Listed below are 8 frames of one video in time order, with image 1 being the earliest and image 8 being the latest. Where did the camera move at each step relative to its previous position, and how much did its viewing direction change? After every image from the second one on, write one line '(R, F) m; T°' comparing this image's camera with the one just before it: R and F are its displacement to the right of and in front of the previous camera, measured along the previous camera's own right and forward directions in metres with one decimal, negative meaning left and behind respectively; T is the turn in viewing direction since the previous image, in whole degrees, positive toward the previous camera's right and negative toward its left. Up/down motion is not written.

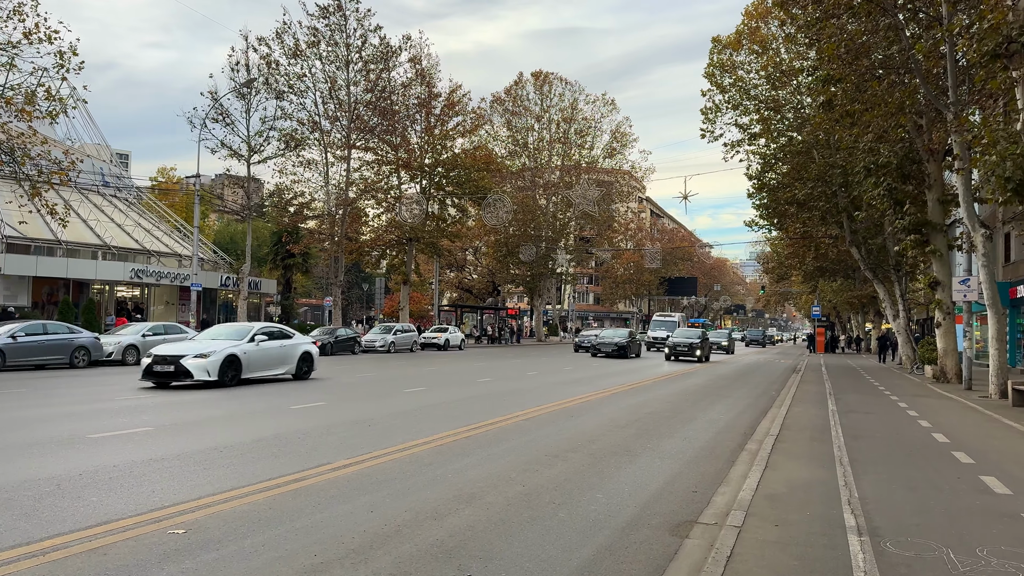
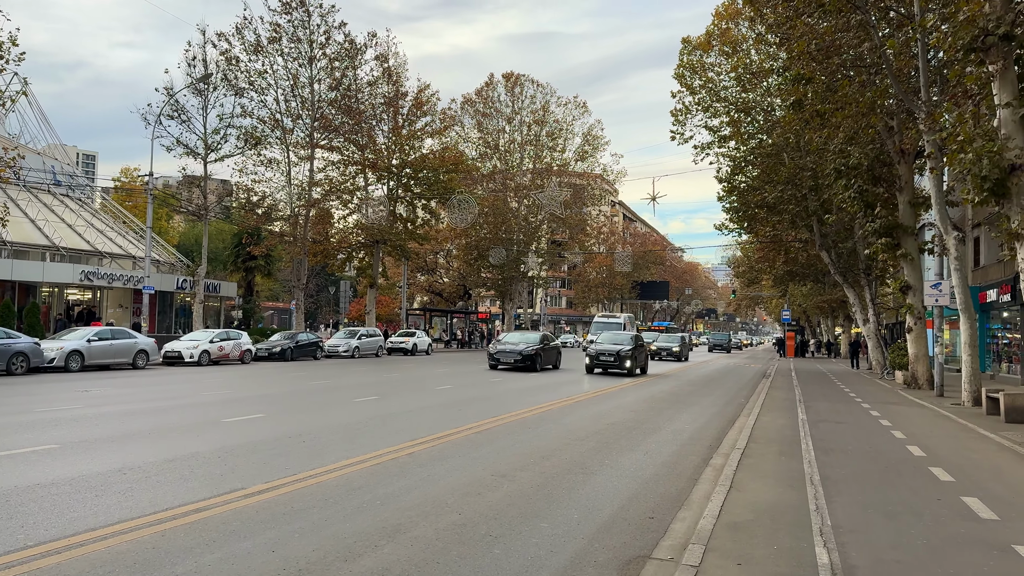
(+0.3, +0.7) m; +2°
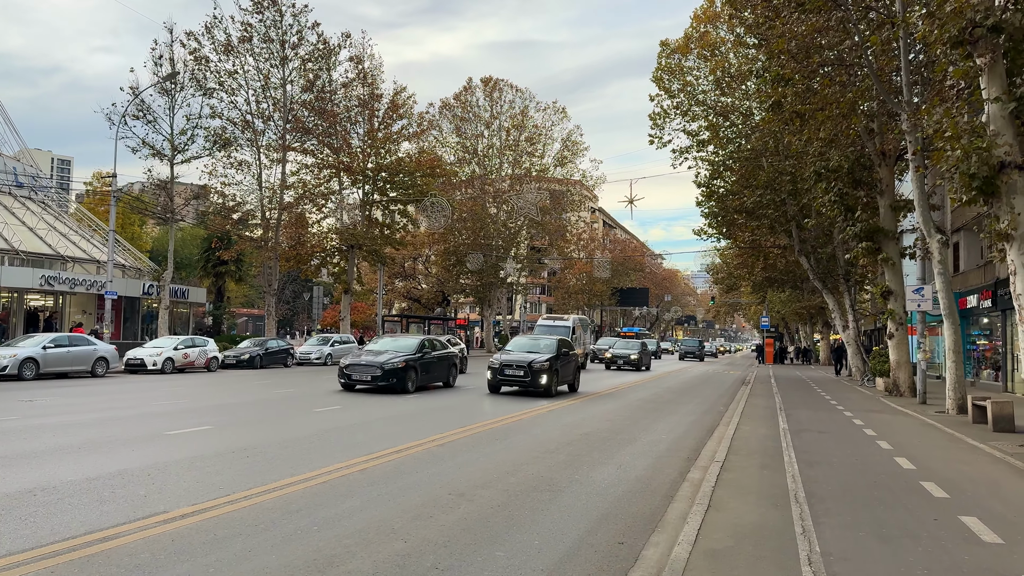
(+0.2, +0.6) m; +1°
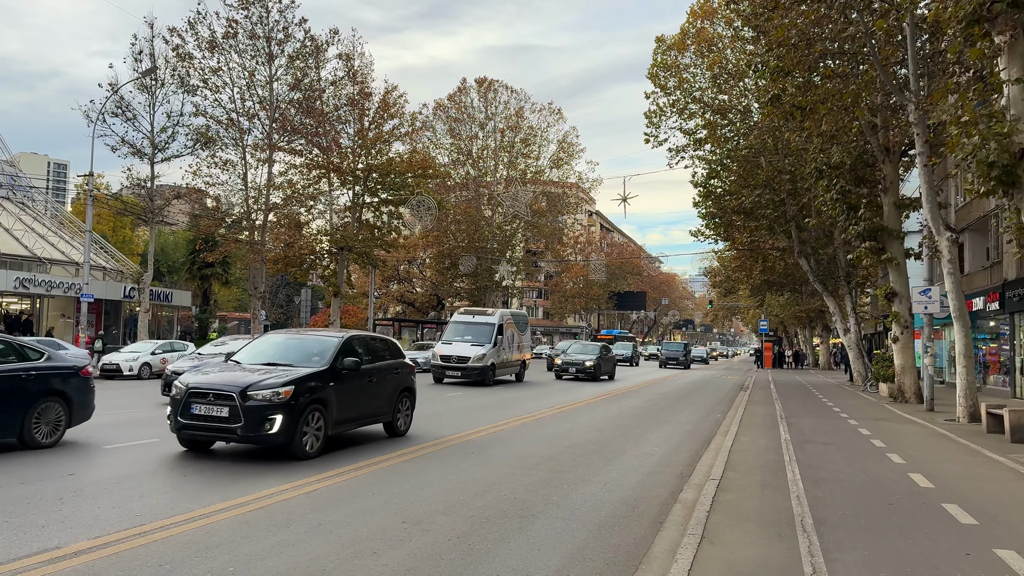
(+0.3, +0.9) m; 0°
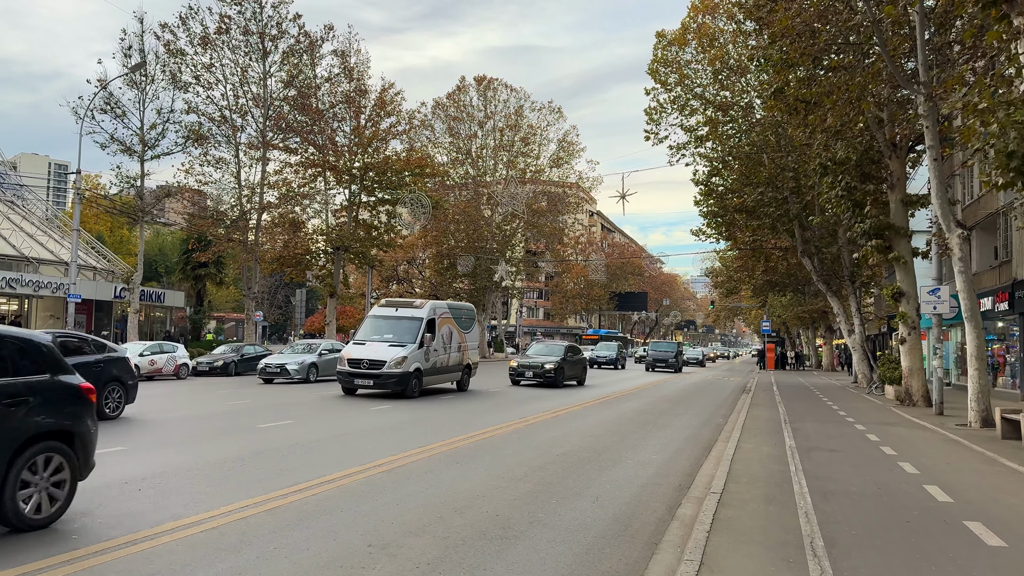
(+0.2, +0.6) m; 0°
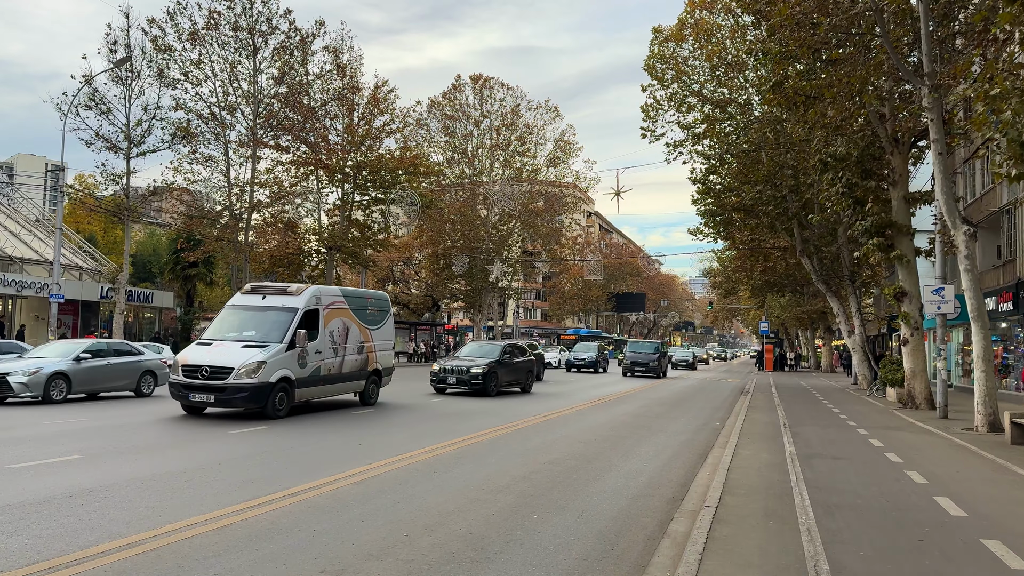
(+0.2, +0.6) m; 0°
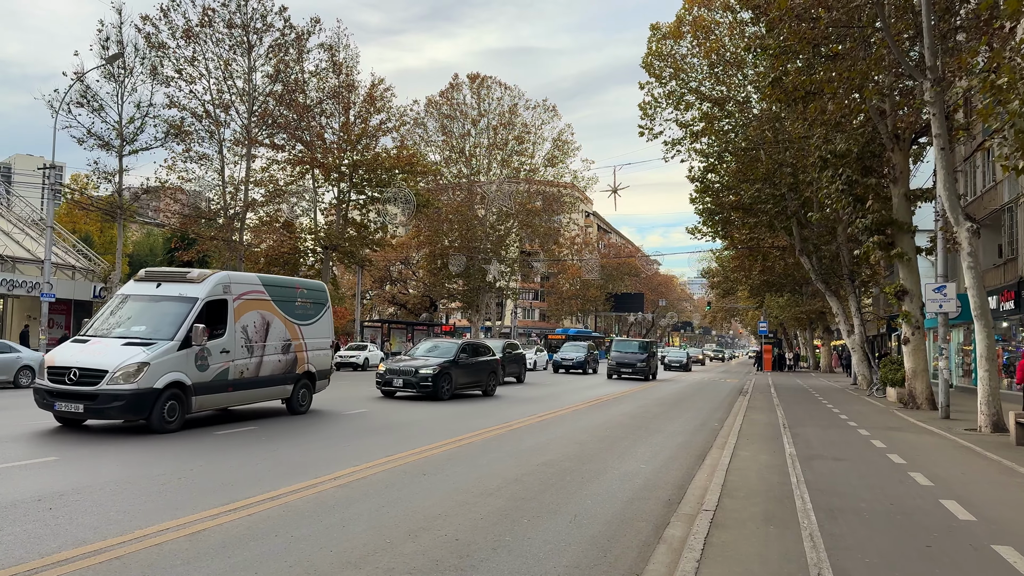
(+0.1, +0.3) m; 0°
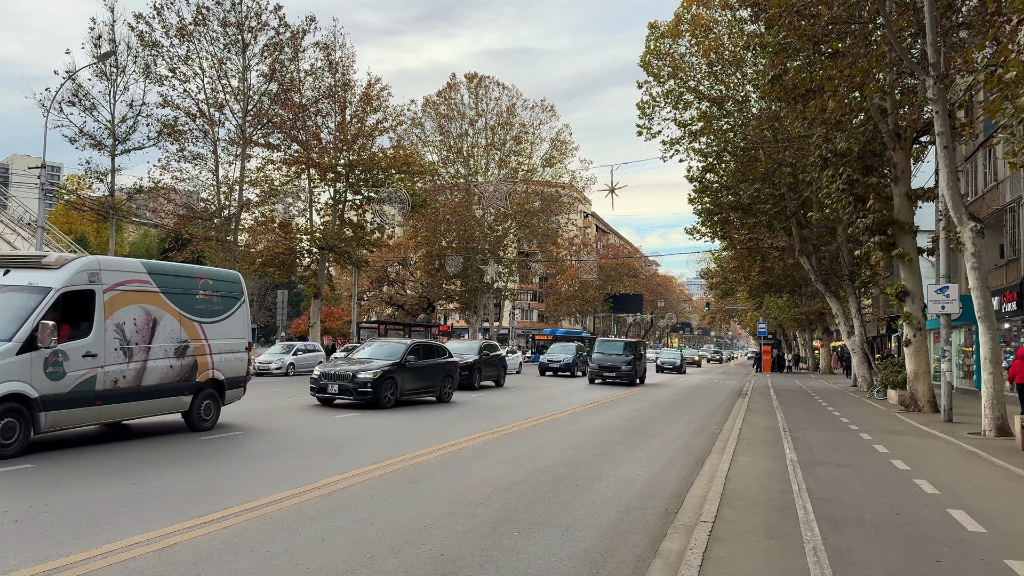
(+0.1, +0.3) m; 0°
